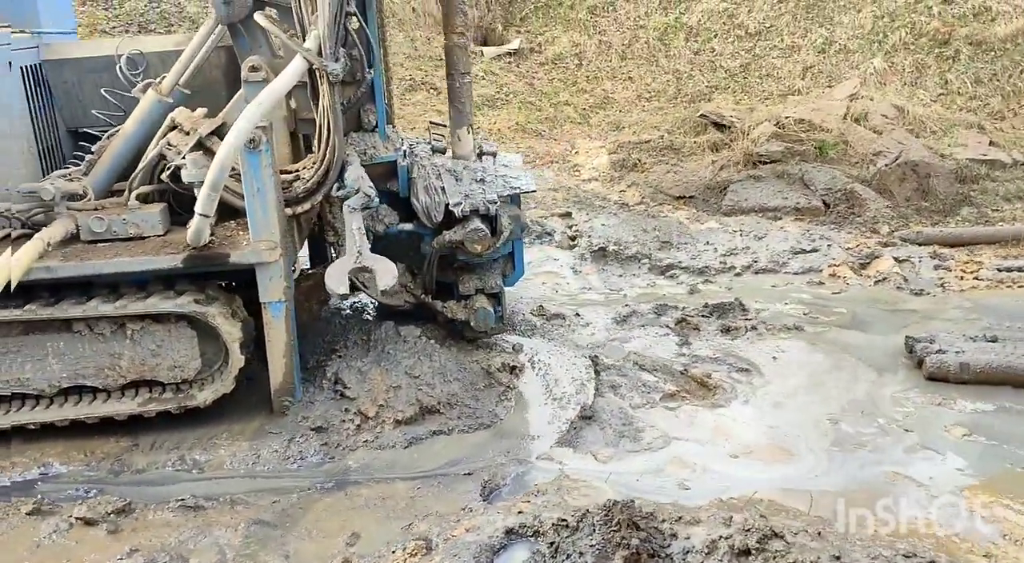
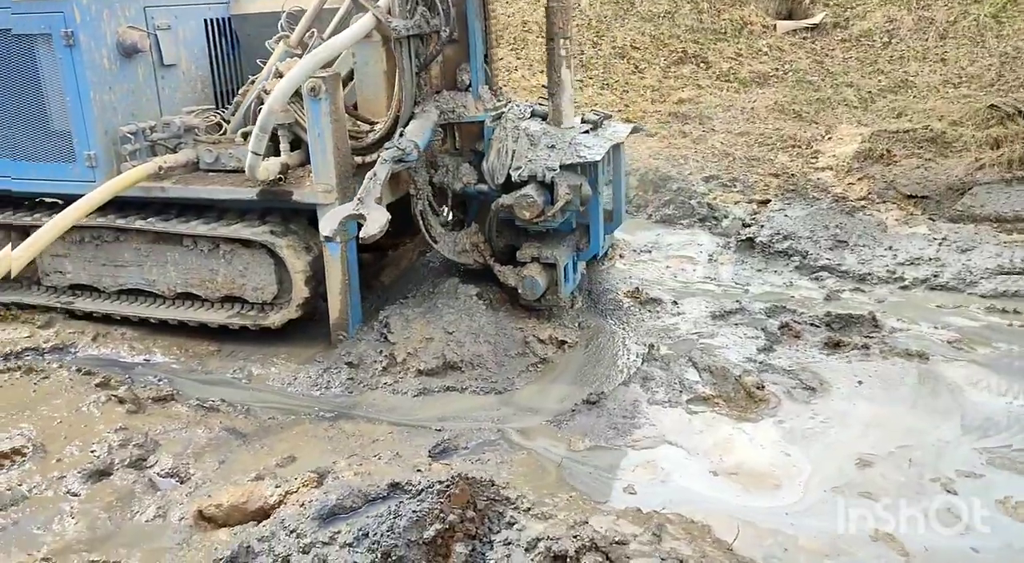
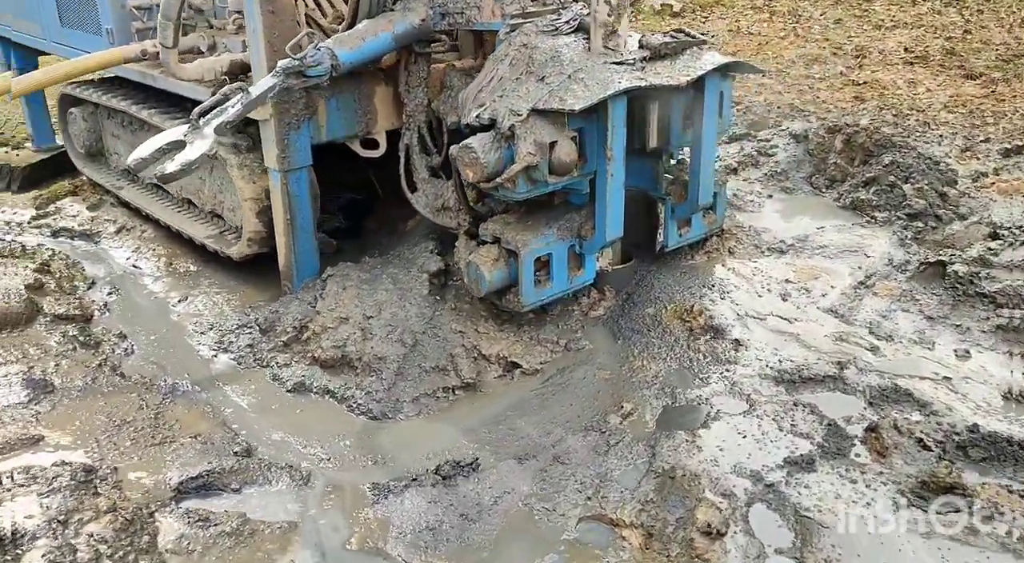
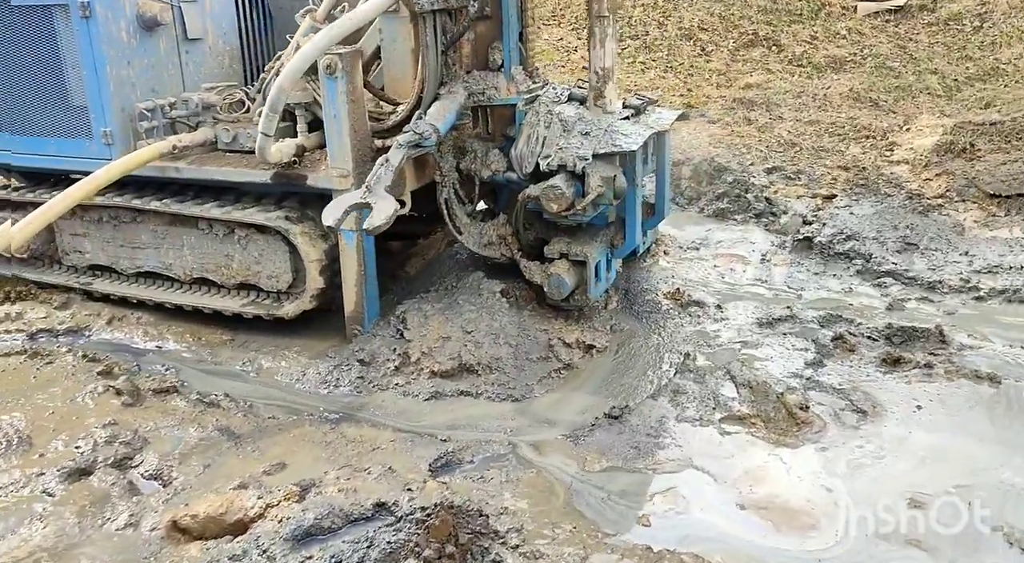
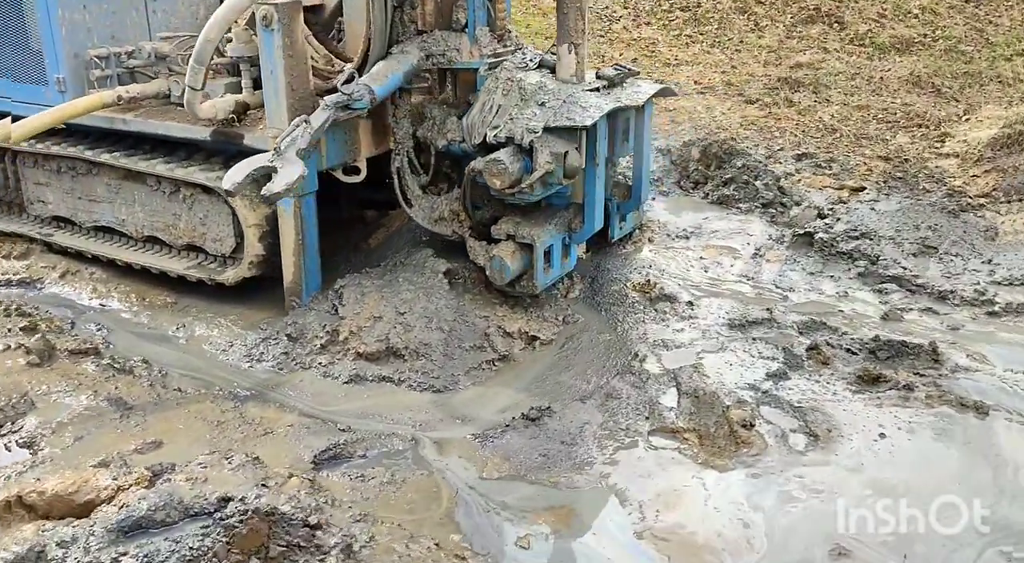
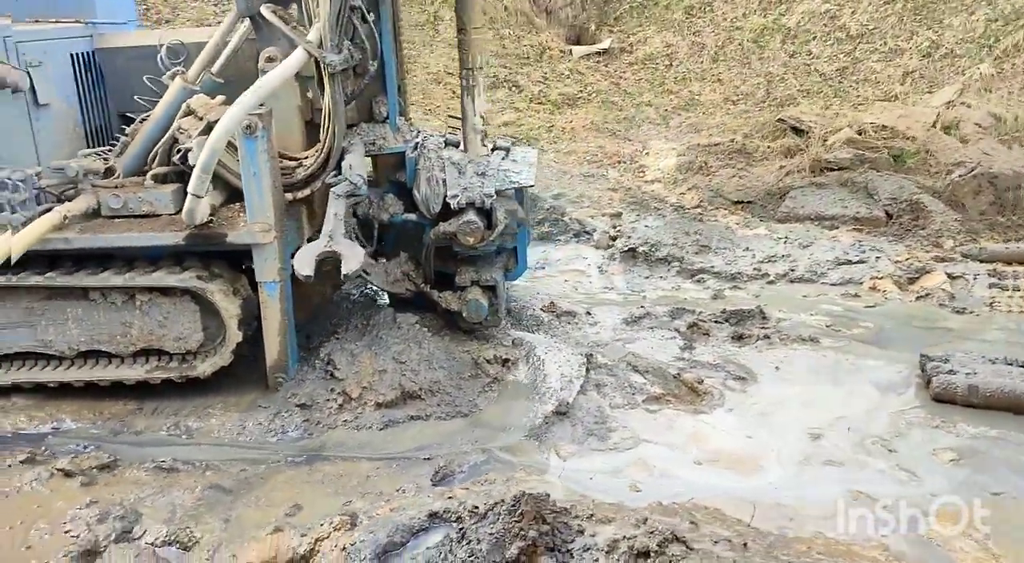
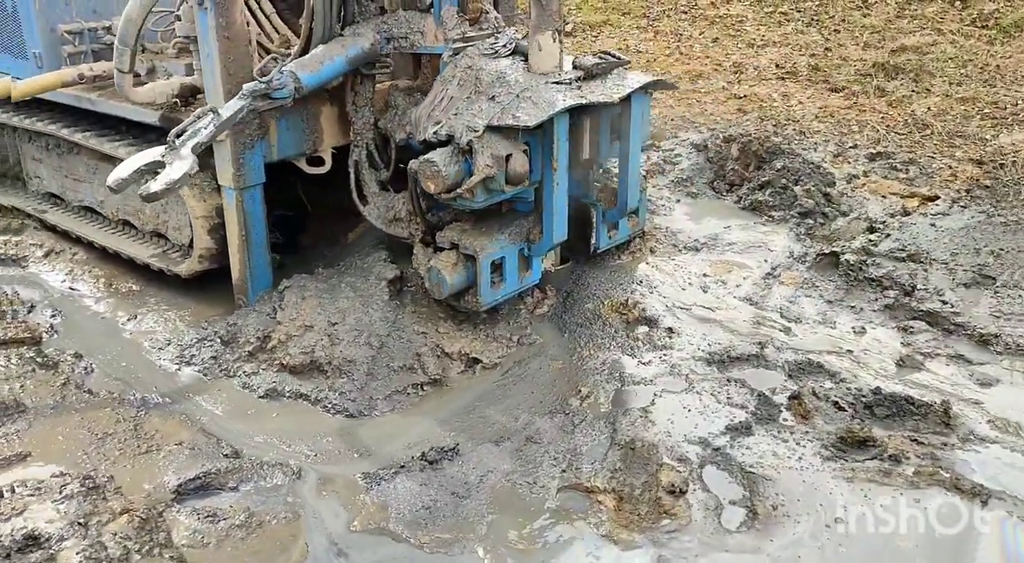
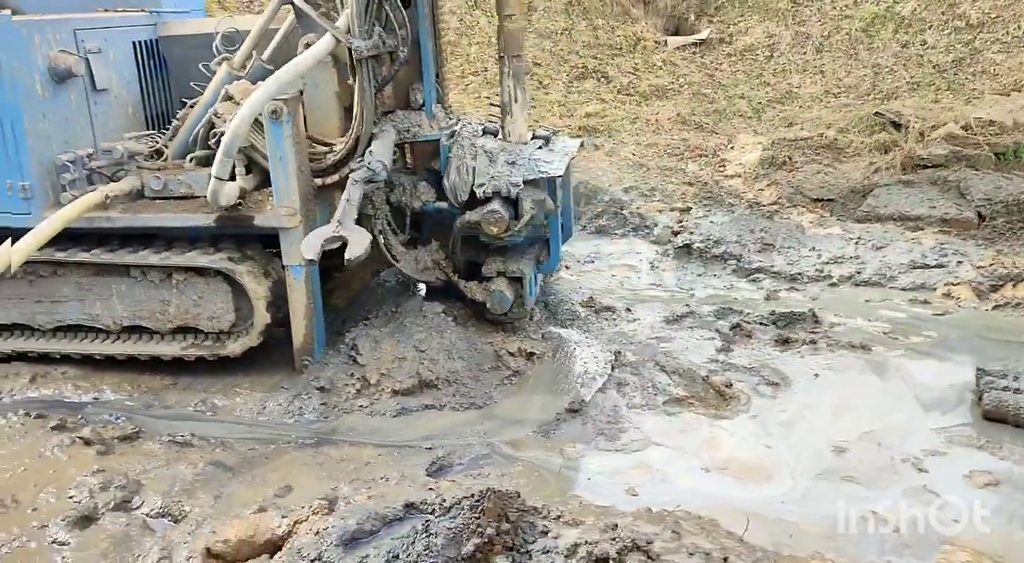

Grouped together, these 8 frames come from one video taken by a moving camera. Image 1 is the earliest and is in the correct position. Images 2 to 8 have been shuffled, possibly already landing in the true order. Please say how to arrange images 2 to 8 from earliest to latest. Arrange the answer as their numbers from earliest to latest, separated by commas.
6, 8, 2, 4, 5, 7, 3
